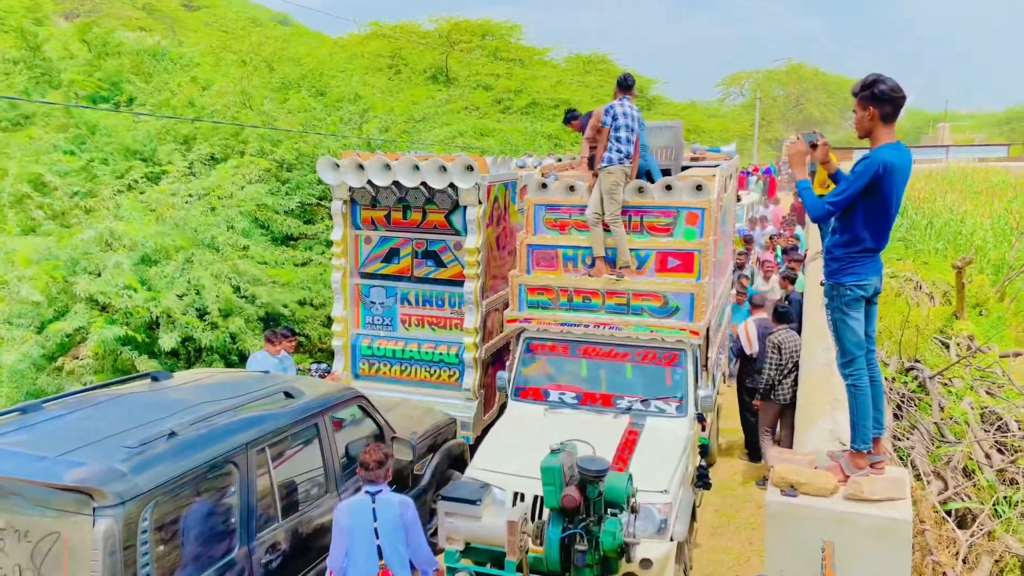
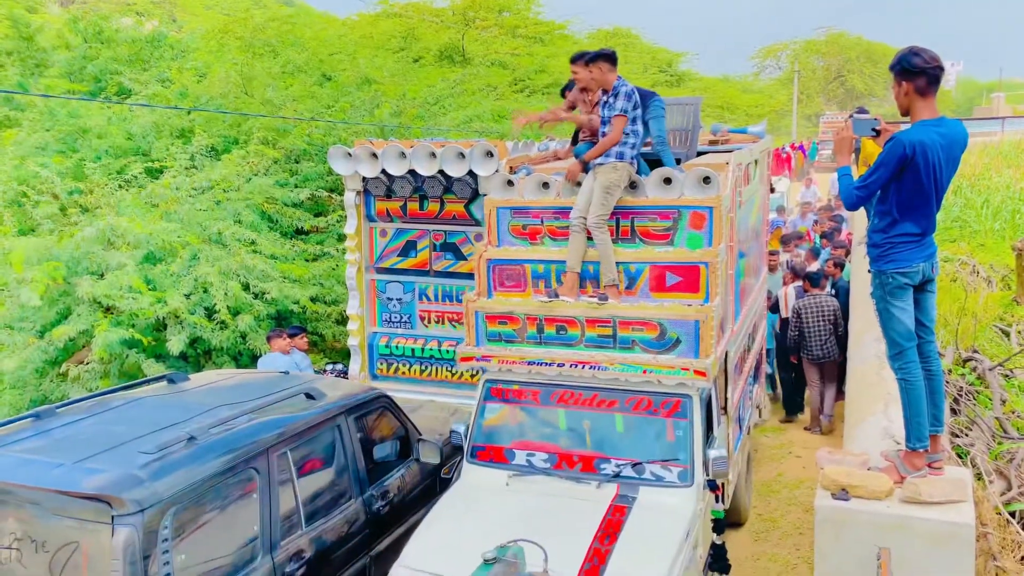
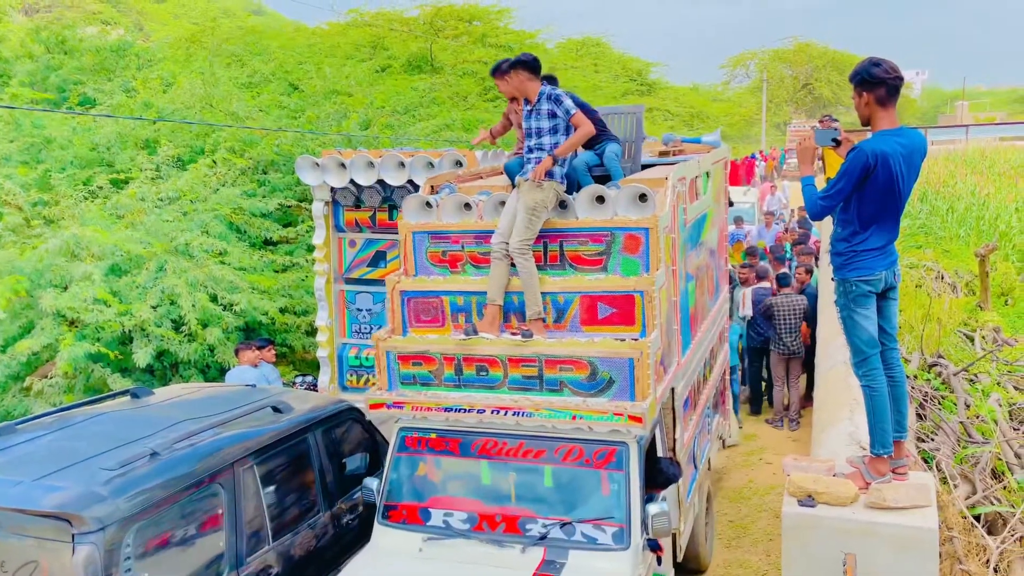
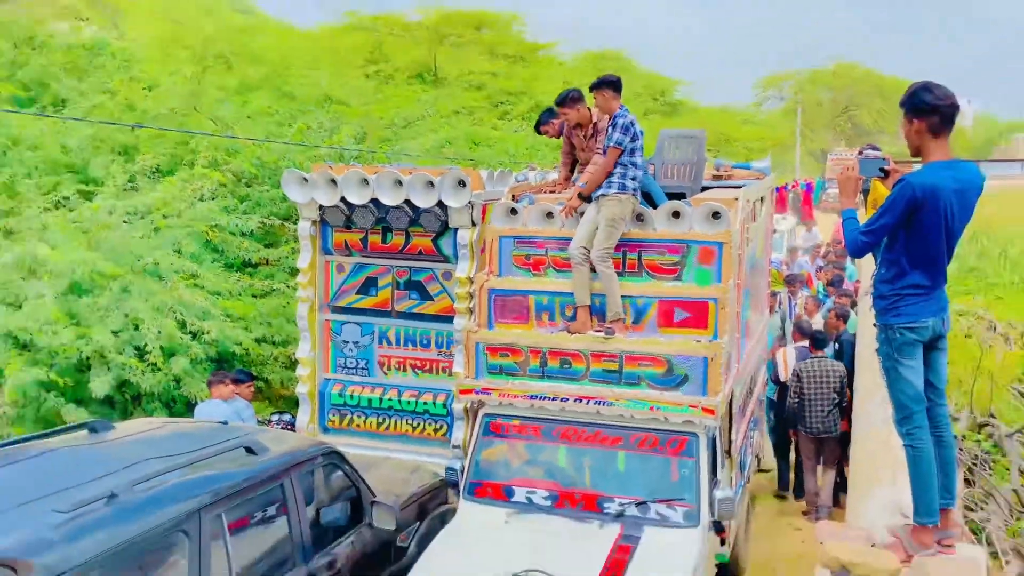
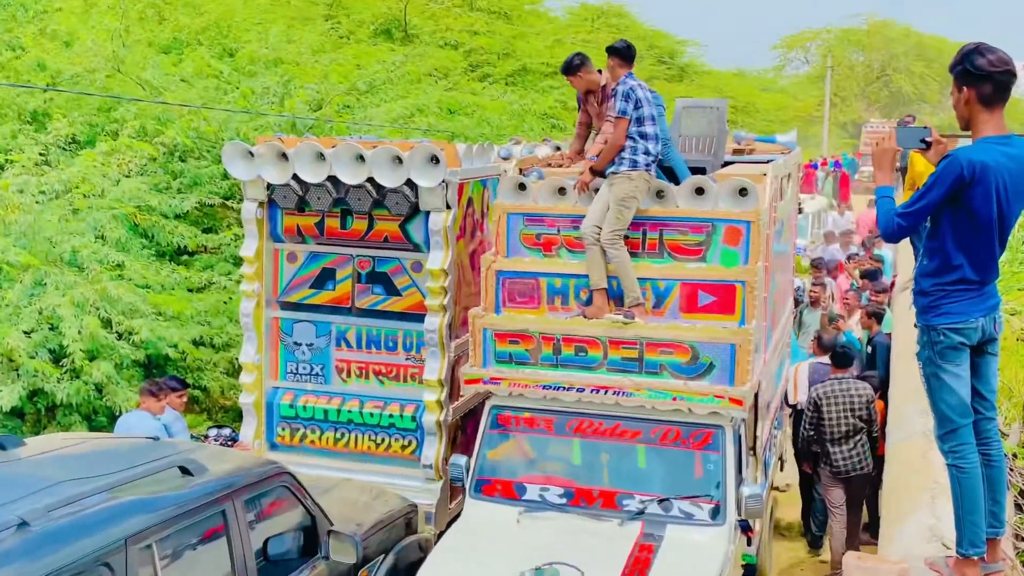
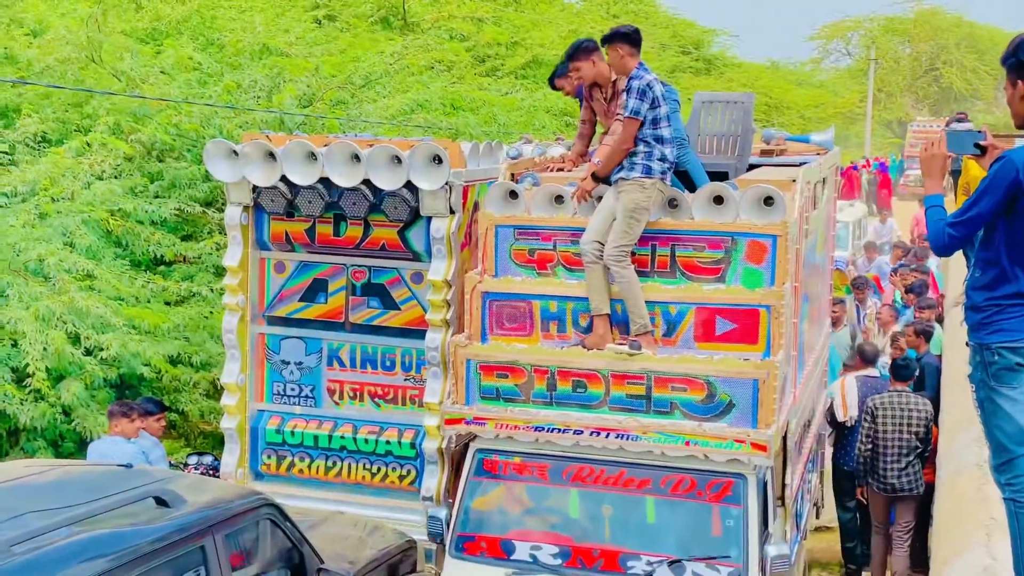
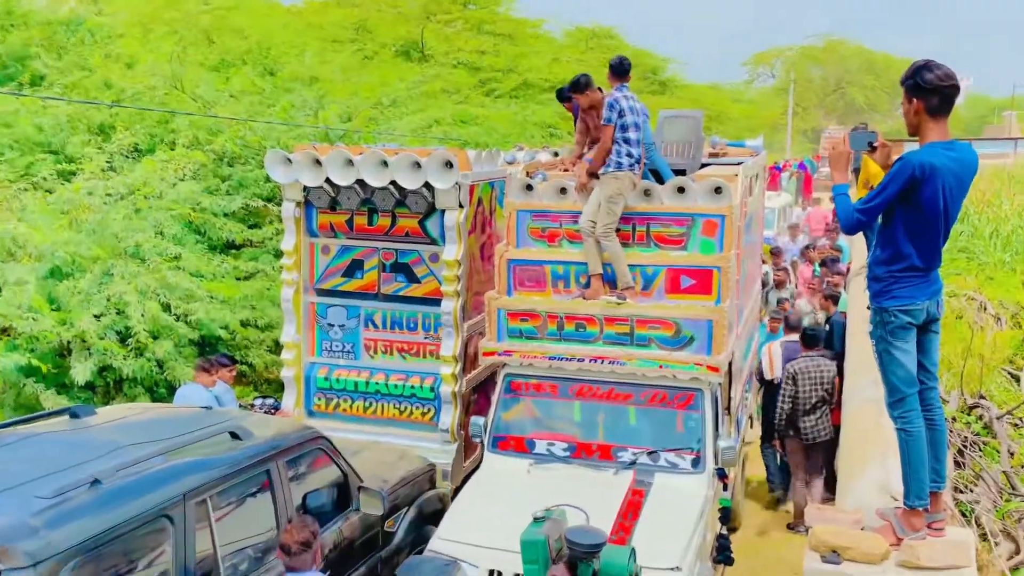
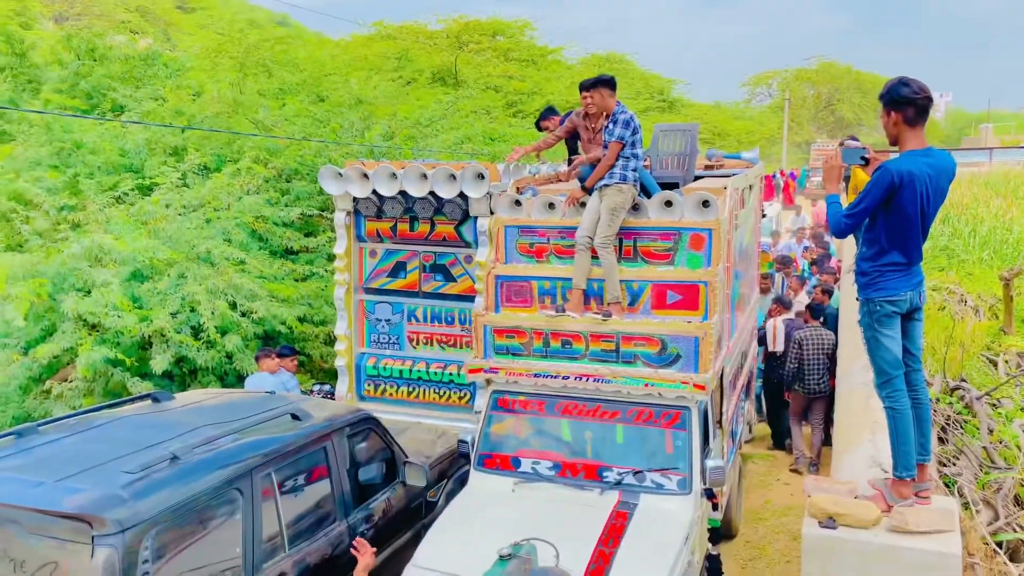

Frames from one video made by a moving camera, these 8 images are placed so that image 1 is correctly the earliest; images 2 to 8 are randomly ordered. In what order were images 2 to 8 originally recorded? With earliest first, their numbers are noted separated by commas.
7, 5, 6, 4, 8, 2, 3
